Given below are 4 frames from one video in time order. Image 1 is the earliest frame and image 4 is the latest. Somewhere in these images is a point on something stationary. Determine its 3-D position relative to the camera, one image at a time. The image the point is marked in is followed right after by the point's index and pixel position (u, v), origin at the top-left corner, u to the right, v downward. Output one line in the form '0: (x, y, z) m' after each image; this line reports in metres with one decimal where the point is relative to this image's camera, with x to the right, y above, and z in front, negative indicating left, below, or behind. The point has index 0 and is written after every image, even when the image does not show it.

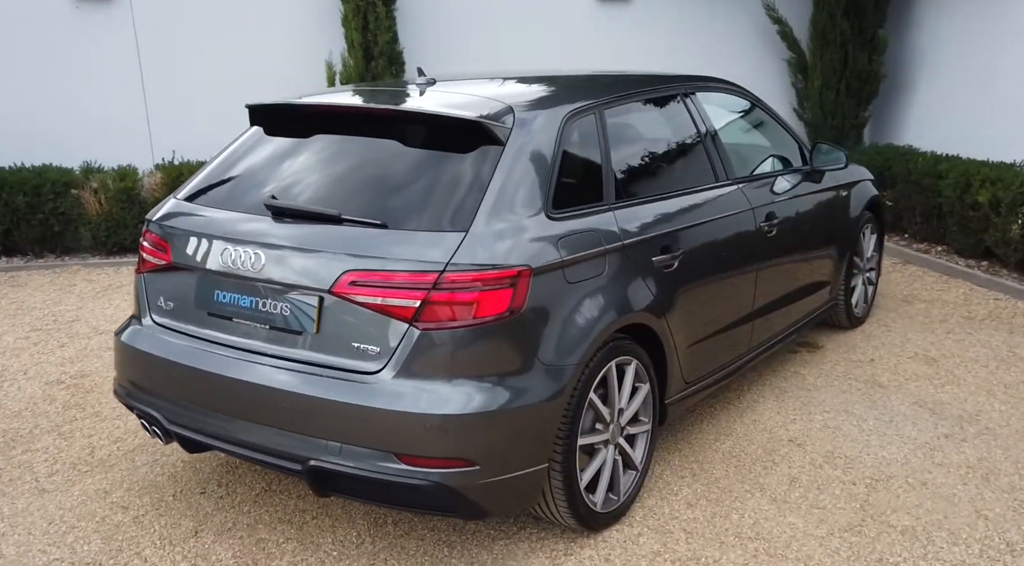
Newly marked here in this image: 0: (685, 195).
0: (+0.7, +0.4, +3.7) m
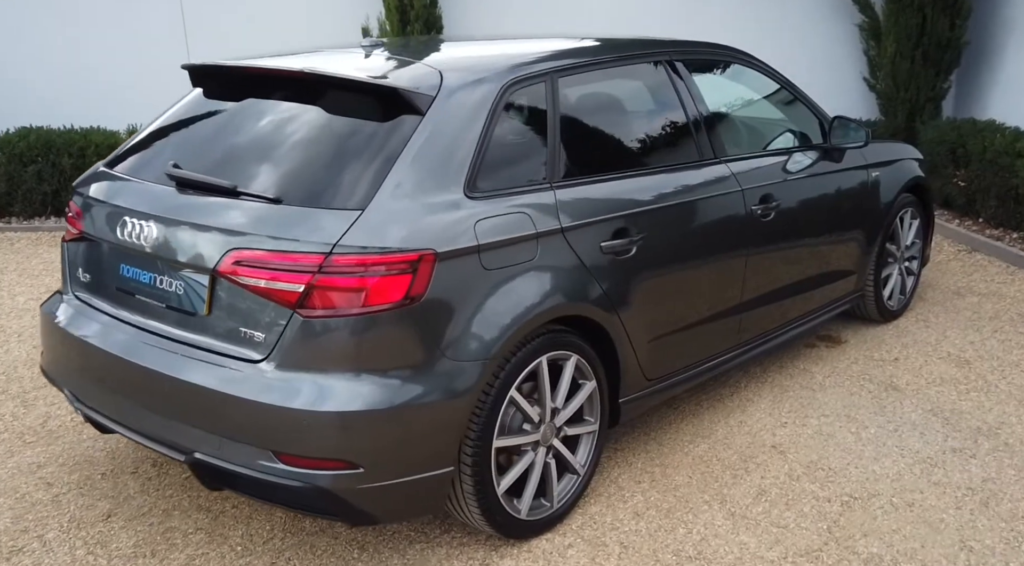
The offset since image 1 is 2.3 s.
0: (+0.6, +0.4, +3.3) m
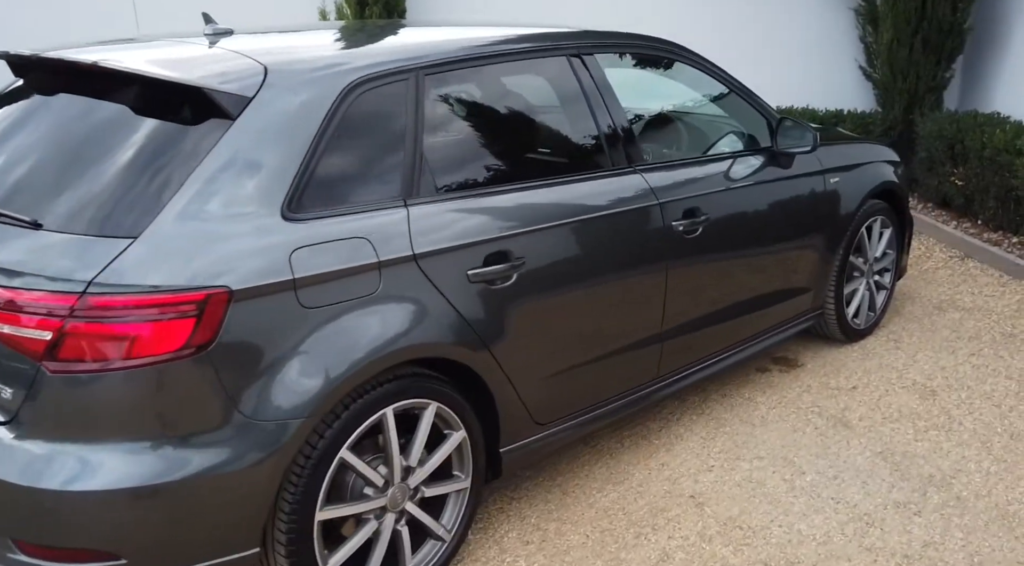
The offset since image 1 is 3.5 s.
0: (+0.1, +0.3, +2.9) m
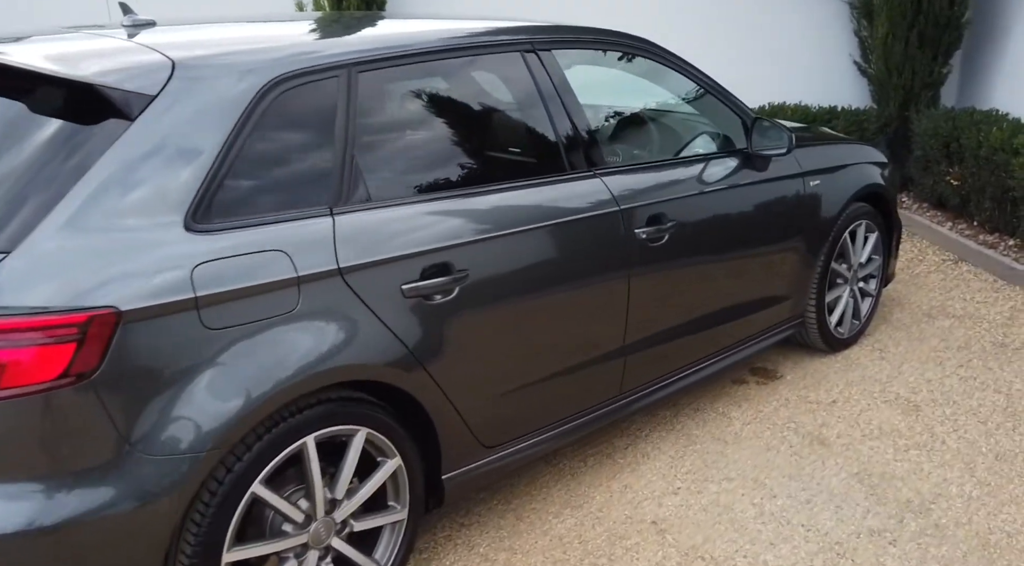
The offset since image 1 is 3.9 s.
0: (0.0, +0.3, +2.7) m
